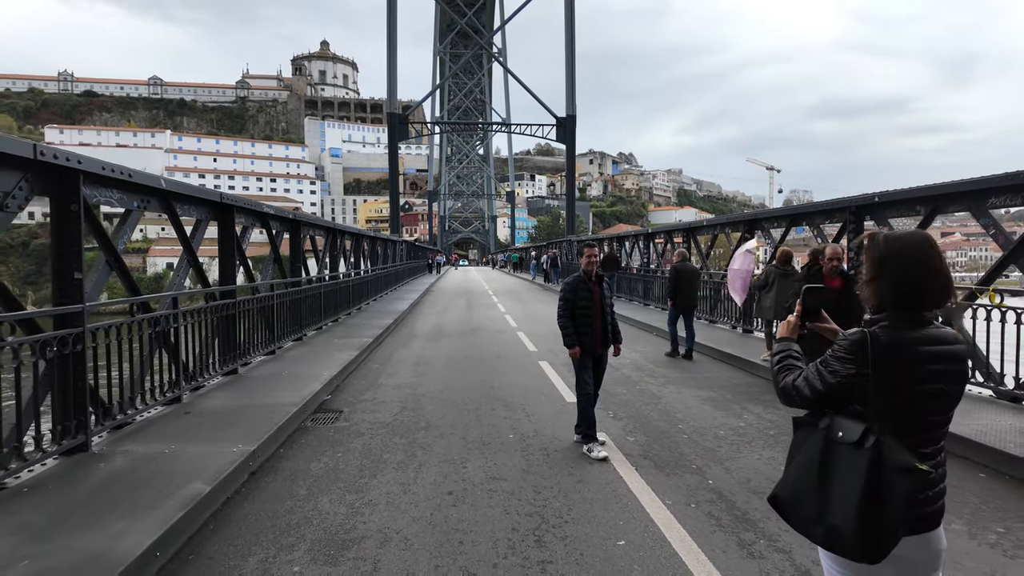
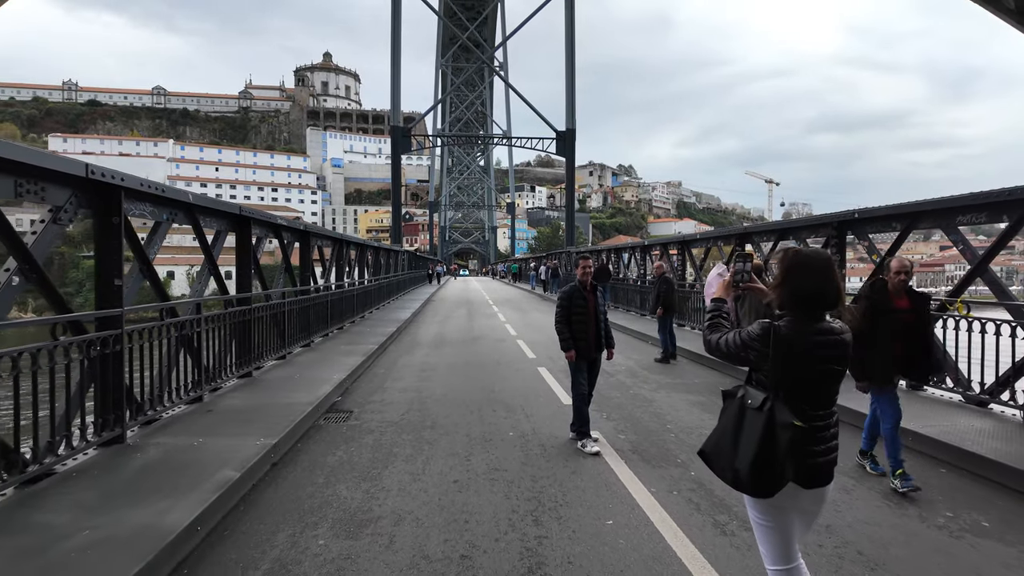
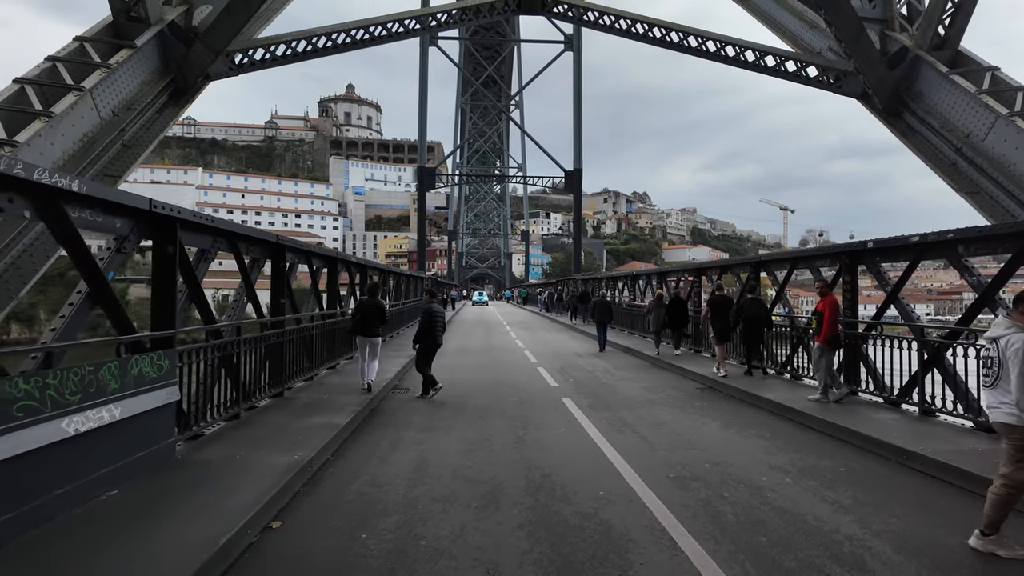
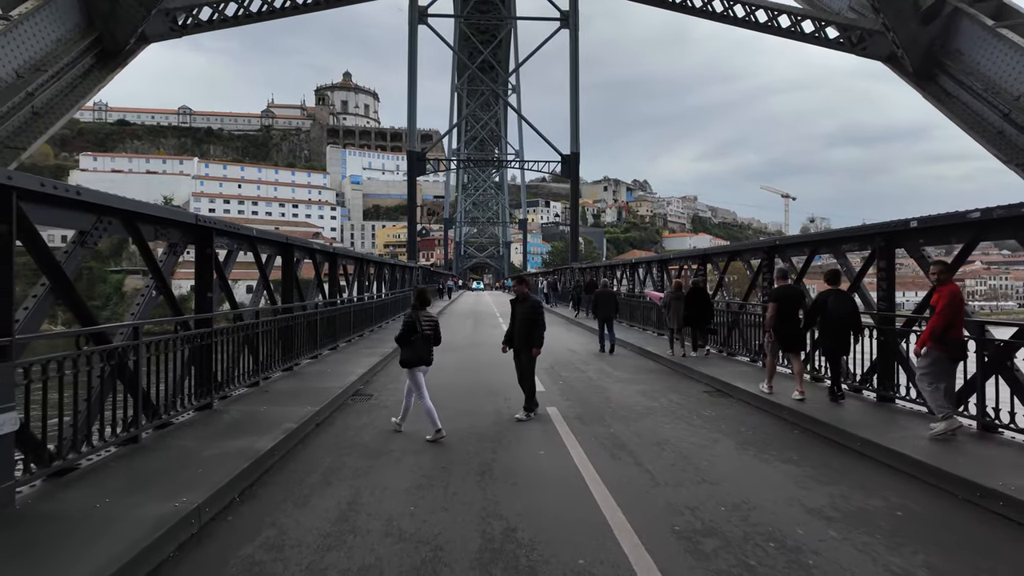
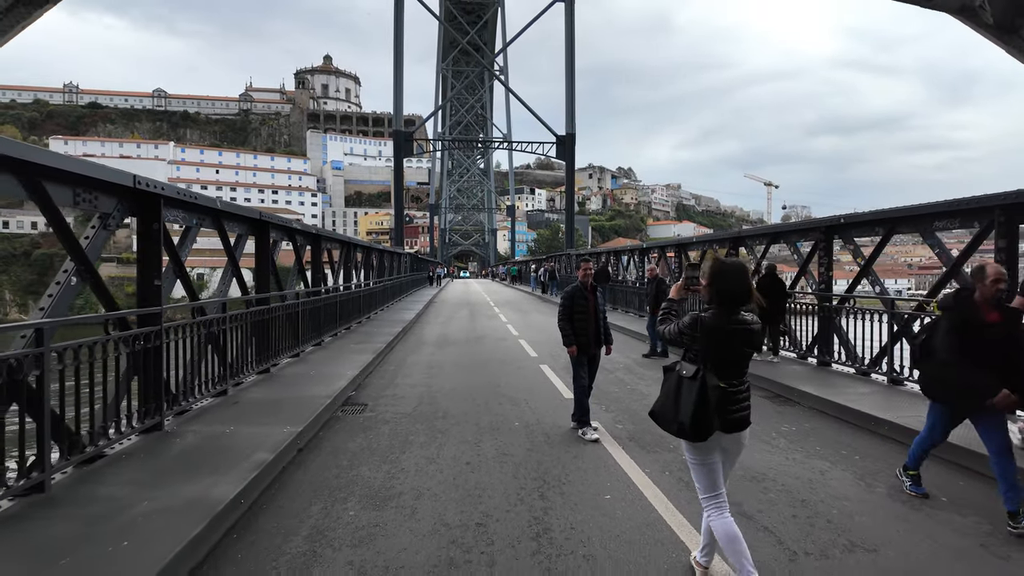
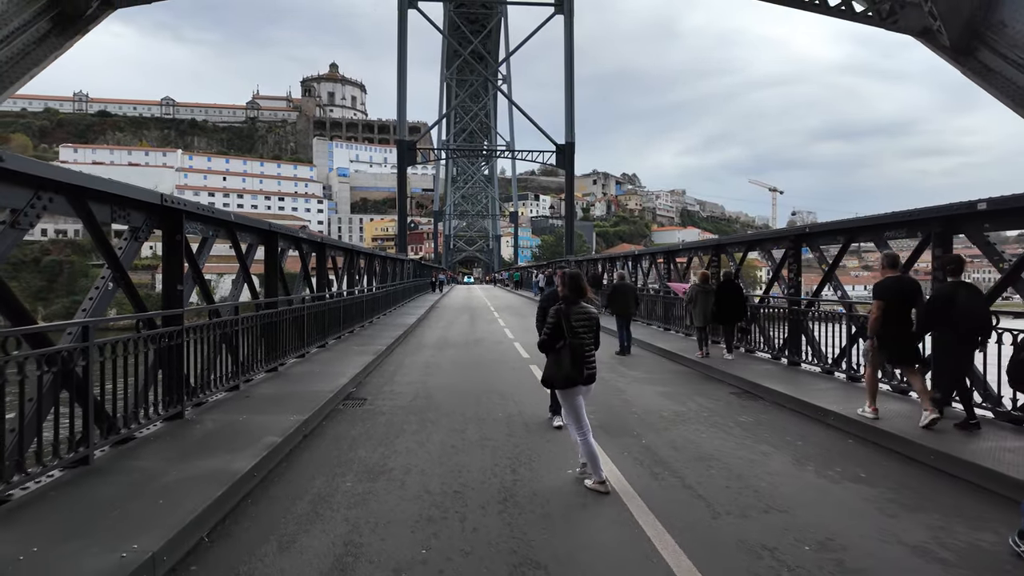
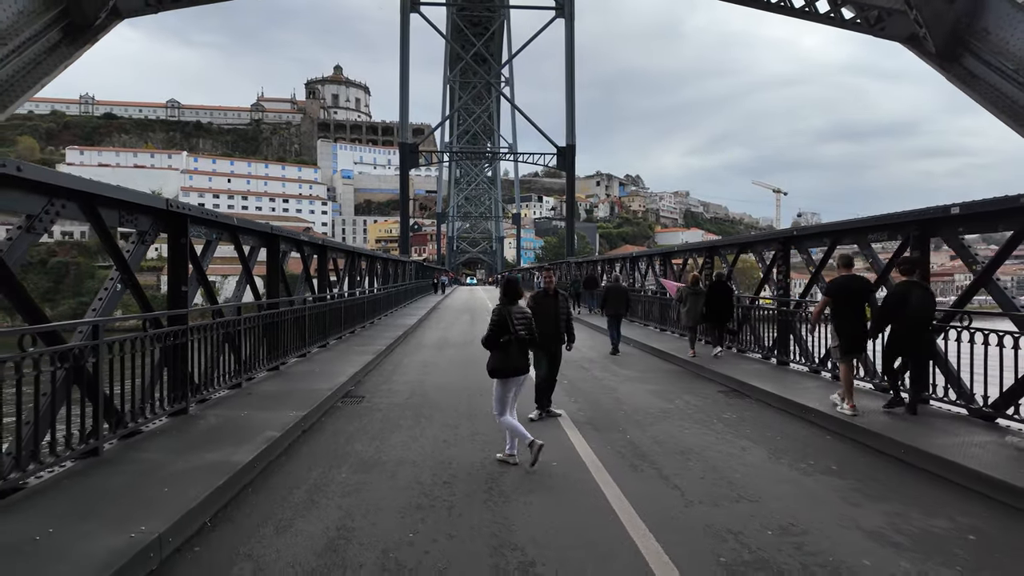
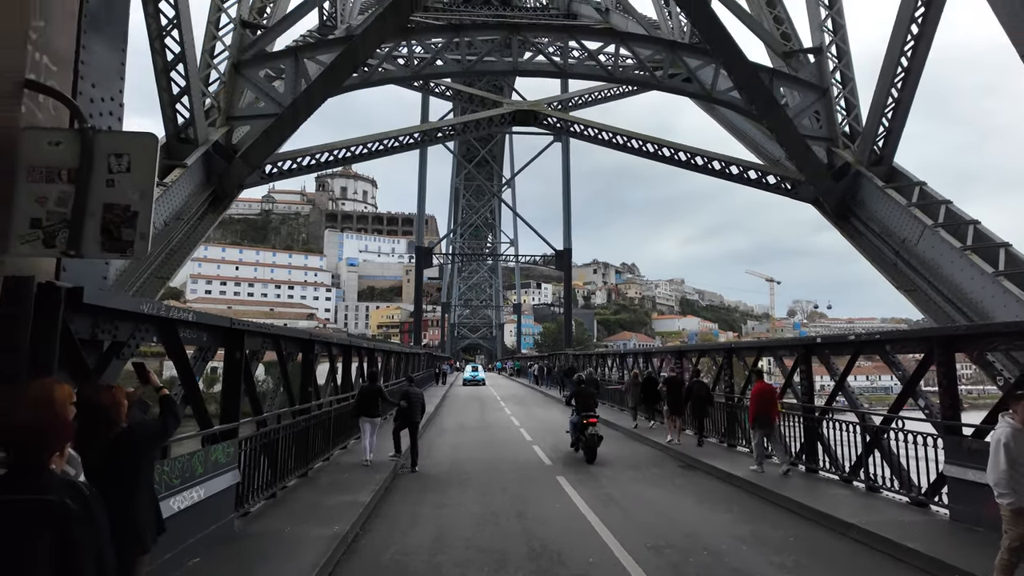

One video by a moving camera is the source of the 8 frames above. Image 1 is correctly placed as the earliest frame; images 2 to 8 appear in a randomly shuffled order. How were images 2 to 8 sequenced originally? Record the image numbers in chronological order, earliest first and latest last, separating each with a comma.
2, 5, 6, 7, 4, 3, 8
